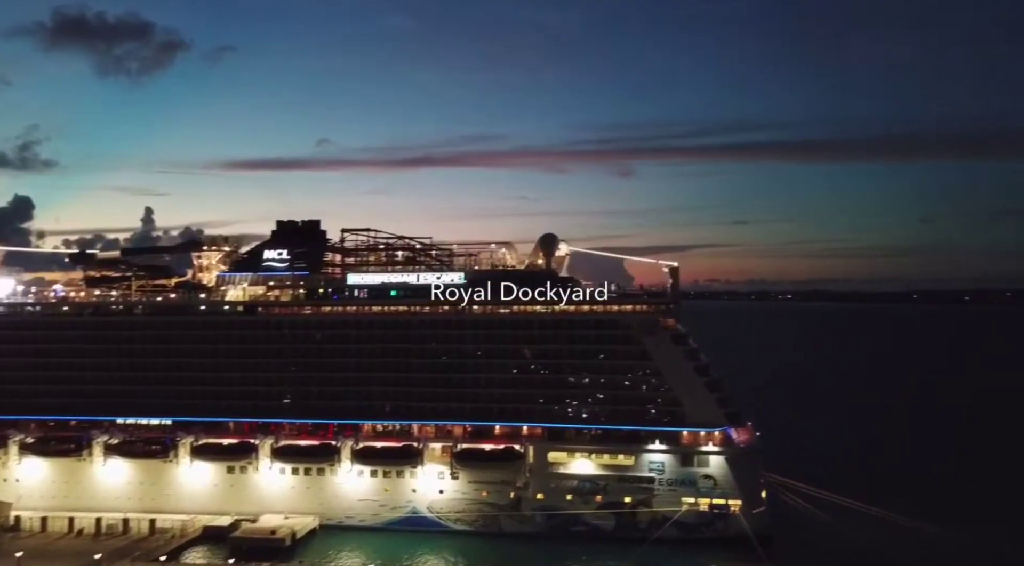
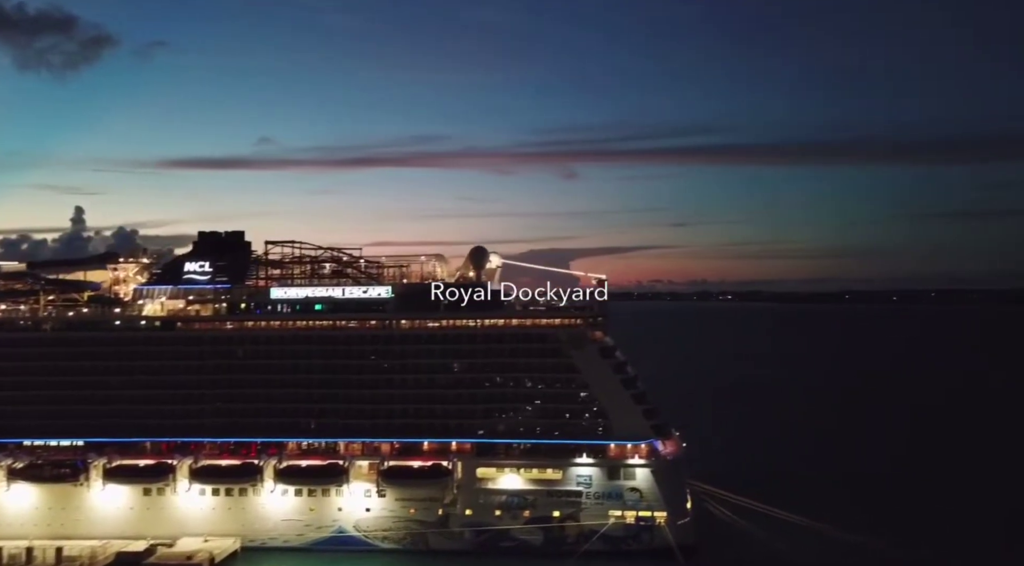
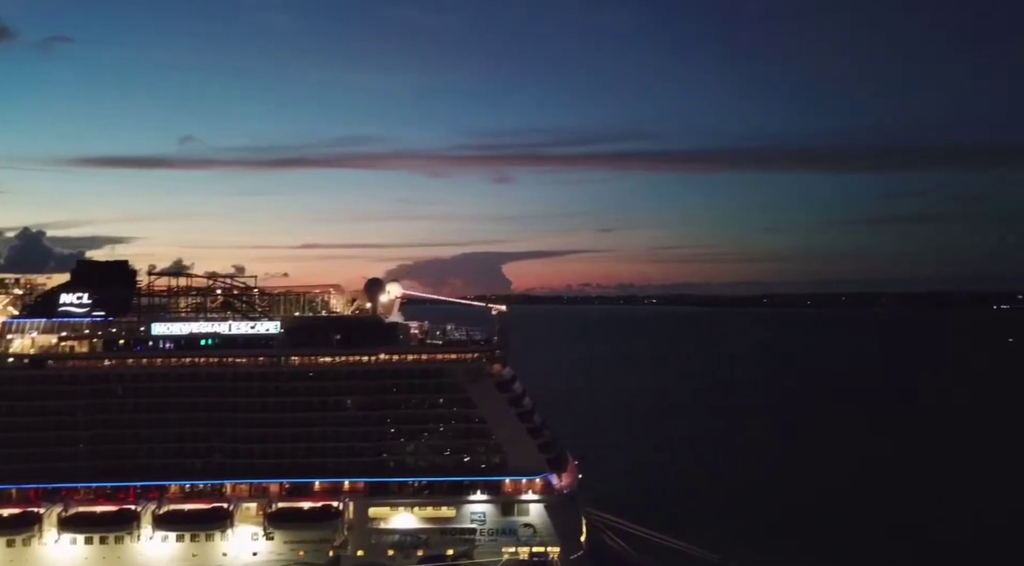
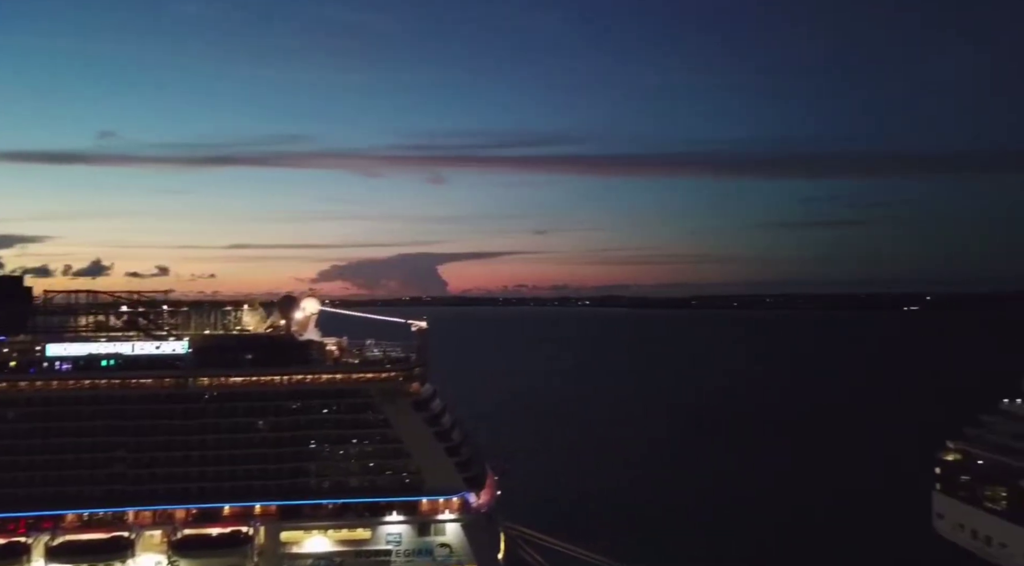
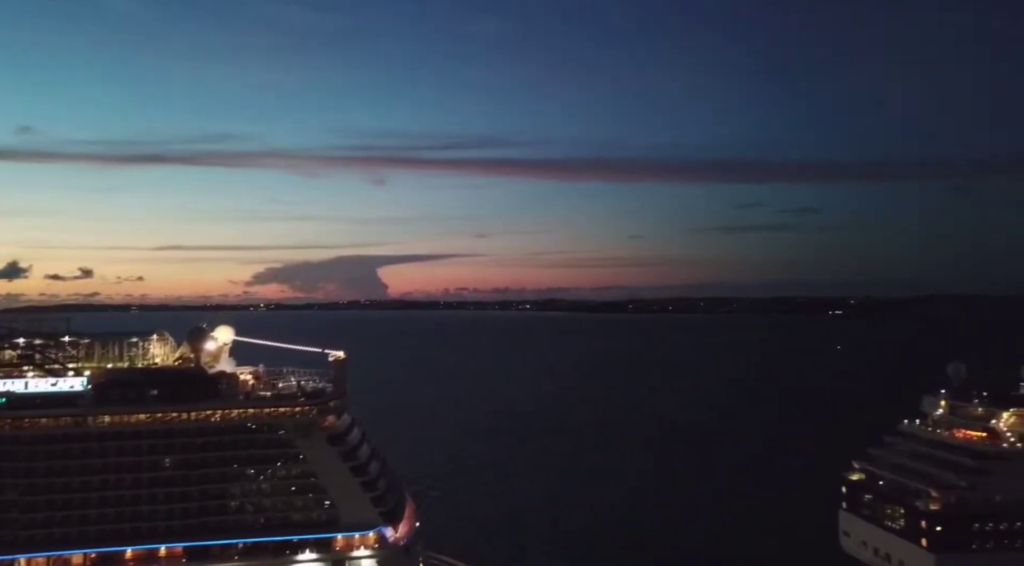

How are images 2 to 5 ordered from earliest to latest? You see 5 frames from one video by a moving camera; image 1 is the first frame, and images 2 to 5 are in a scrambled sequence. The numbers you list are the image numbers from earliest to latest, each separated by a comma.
2, 3, 4, 5
